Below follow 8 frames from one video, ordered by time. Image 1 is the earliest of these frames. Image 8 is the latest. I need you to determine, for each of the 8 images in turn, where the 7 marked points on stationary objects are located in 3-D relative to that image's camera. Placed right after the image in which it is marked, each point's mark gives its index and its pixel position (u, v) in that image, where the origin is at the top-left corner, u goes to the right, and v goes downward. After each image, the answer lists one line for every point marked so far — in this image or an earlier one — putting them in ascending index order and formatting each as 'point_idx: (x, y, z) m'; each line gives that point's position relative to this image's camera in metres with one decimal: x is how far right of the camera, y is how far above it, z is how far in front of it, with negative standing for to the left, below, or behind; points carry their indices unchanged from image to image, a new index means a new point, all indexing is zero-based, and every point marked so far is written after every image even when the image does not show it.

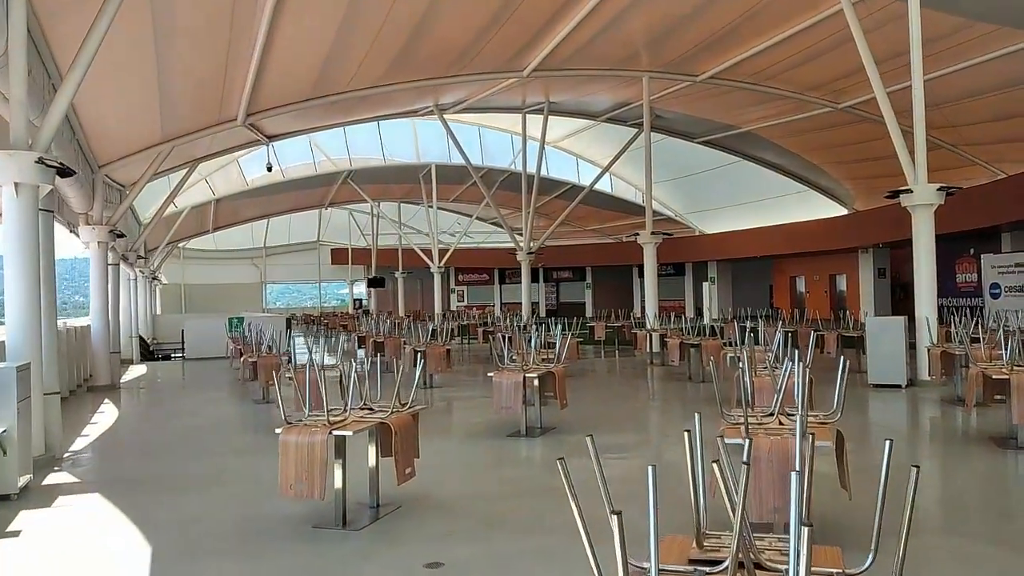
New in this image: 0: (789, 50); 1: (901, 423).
0: (+4.8, +4.1, +13.9) m
1: (+3.7, -1.3, +7.7) m
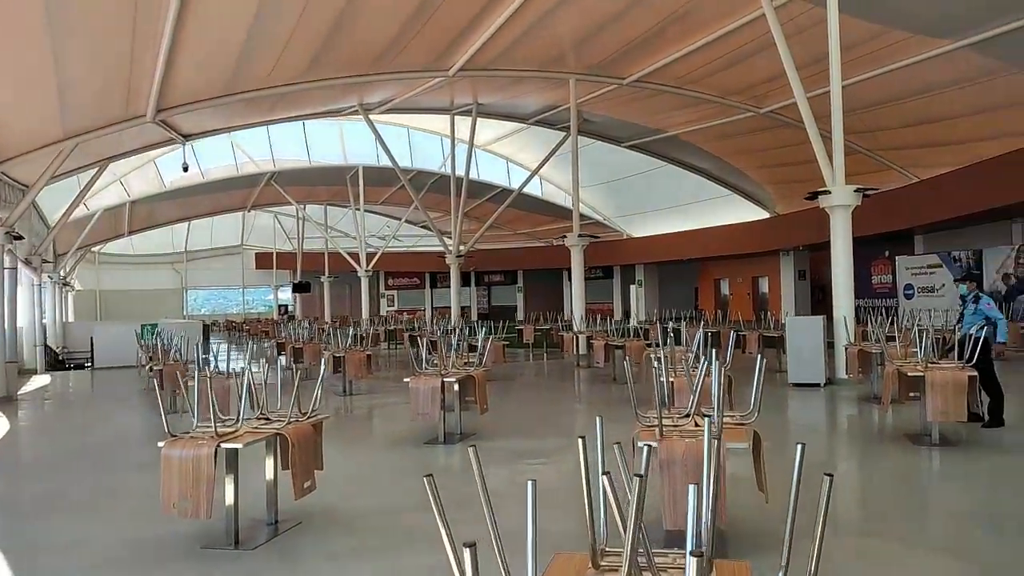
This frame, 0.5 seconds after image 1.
0: (+3.4, +4.0, +14.0) m
1: (+3.0, -1.3, +7.8) m
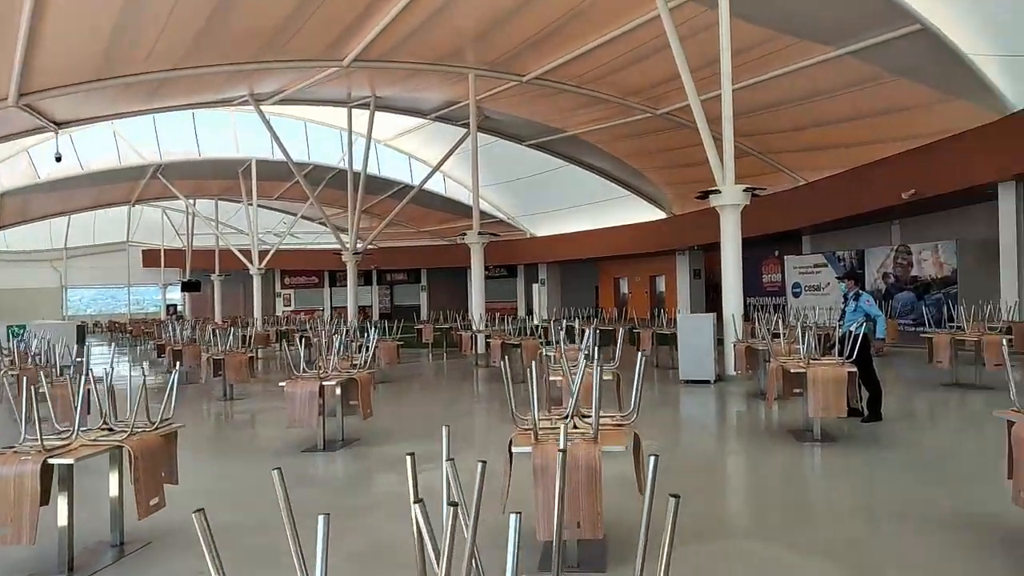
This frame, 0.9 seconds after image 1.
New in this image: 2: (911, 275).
0: (+1.7, +4.1, +14.0) m
1: (+1.9, -1.3, +7.8) m
2: (+7.8, +0.3, +15.9) m
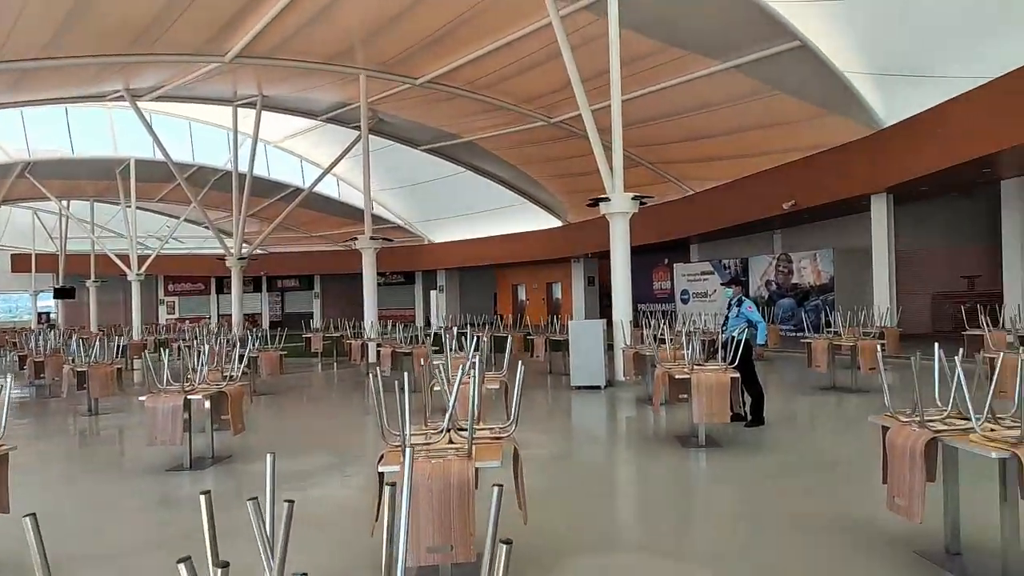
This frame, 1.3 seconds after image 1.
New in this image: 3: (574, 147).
0: (-0.2, +3.9, +14.0) m
1: (+0.8, -1.3, +7.7) m
2: (+5.7, +0.1, +16.5) m
3: (+1.4, +3.2, +18.5) m
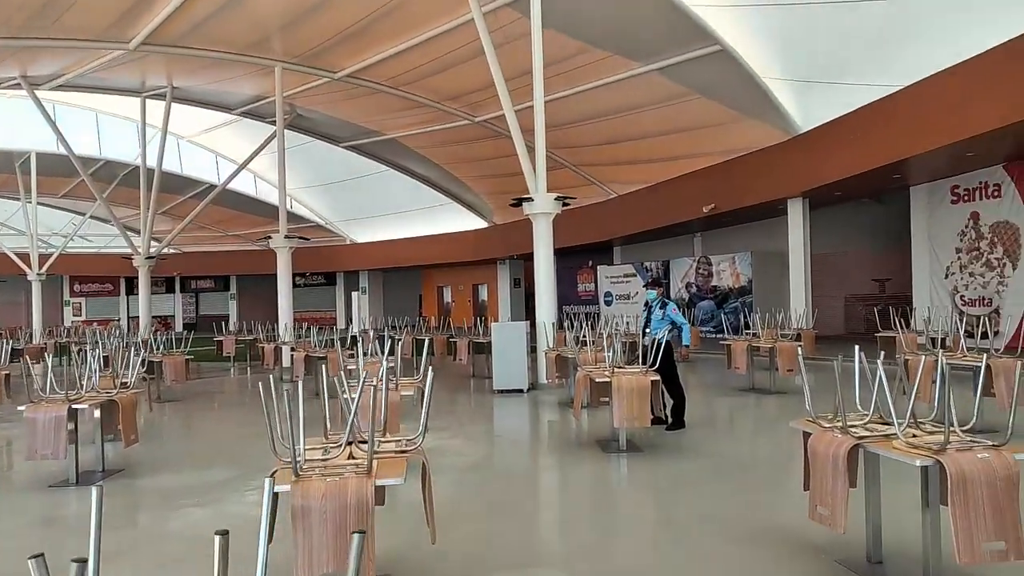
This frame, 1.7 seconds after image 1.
0: (-1.5, +3.9, +13.7) m
1: (+0.1, -1.3, +7.6) m
2: (+4.1, +0.1, +16.7) m
3: (-0.3, +3.2, +18.3) m
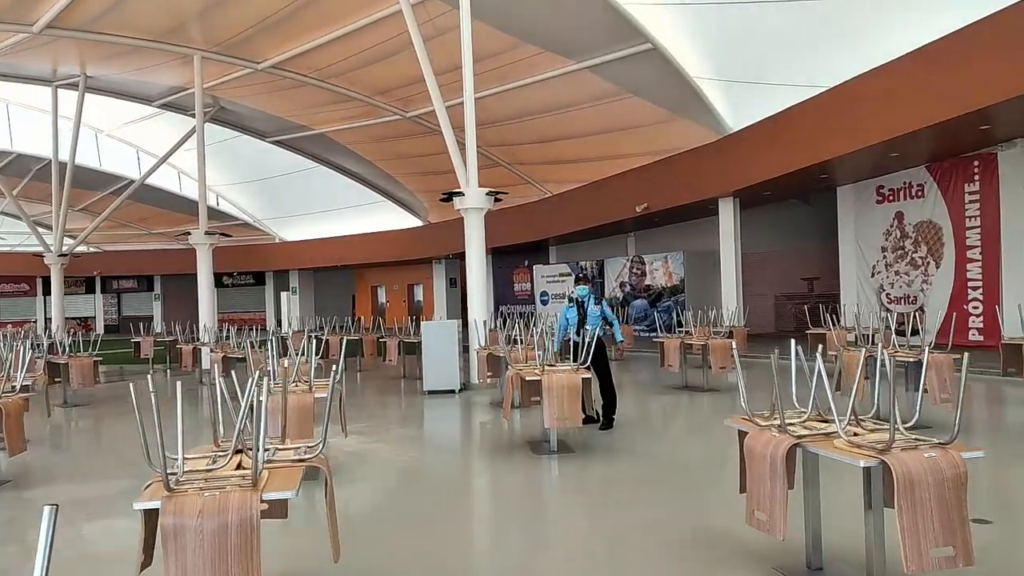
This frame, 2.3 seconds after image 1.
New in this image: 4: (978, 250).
0: (-2.6, +3.9, +13.2) m
1: (-0.6, -1.3, +7.3) m
2: (+2.8, +0.1, +16.7) m
3: (-1.8, +3.2, +18.0) m
4: (+6.6, +0.5, +11.4) m
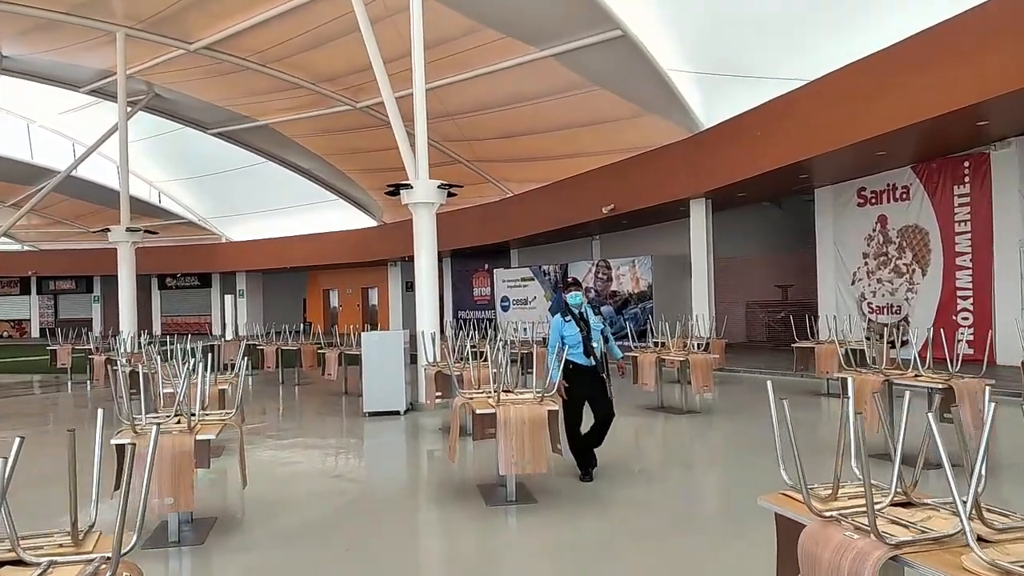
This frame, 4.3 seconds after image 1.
0: (-3.2, +3.9, +12.1) m
1: (-0.9, -1.4, +6.2) m
2: (+1.9, 0.0, +15.8) m
3: (-2.7, +3.1, +16.8) m
4: (+6.0, +0.4, +10.7) m
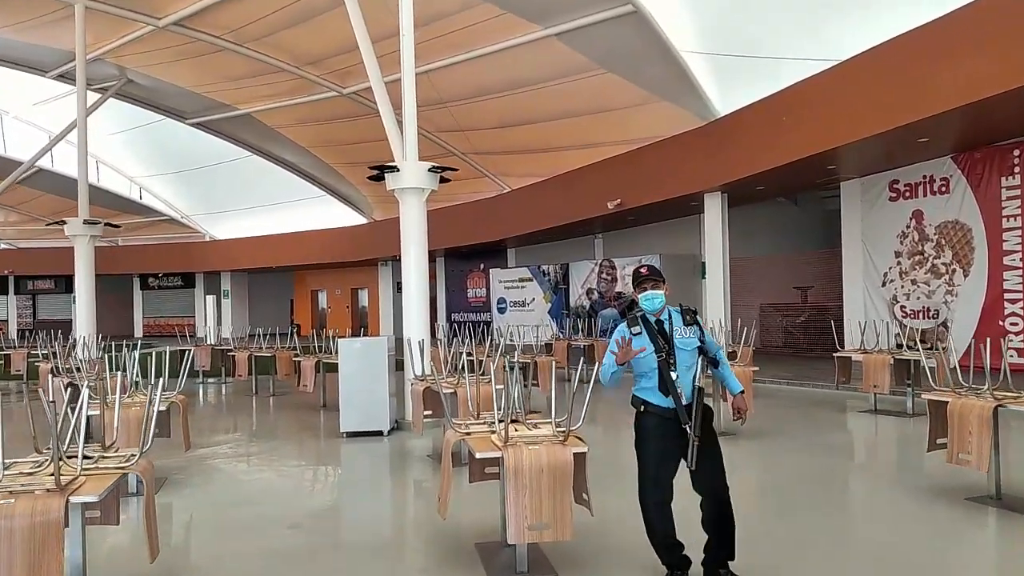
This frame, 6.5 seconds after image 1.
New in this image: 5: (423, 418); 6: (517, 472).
0: (-3.2, +3.9, +10.9) m
1: (-0.9, -1.4, +5.1) m
2: (+1.9, -0.1, +14.7) m
3: (-2.7, +3.1, +15.7) m
4: (+6.0, +0.4, +9.6) m
5: (-0.7, -1.0, +6.5) m
6: (0.0, -0.7, +3.1) m
